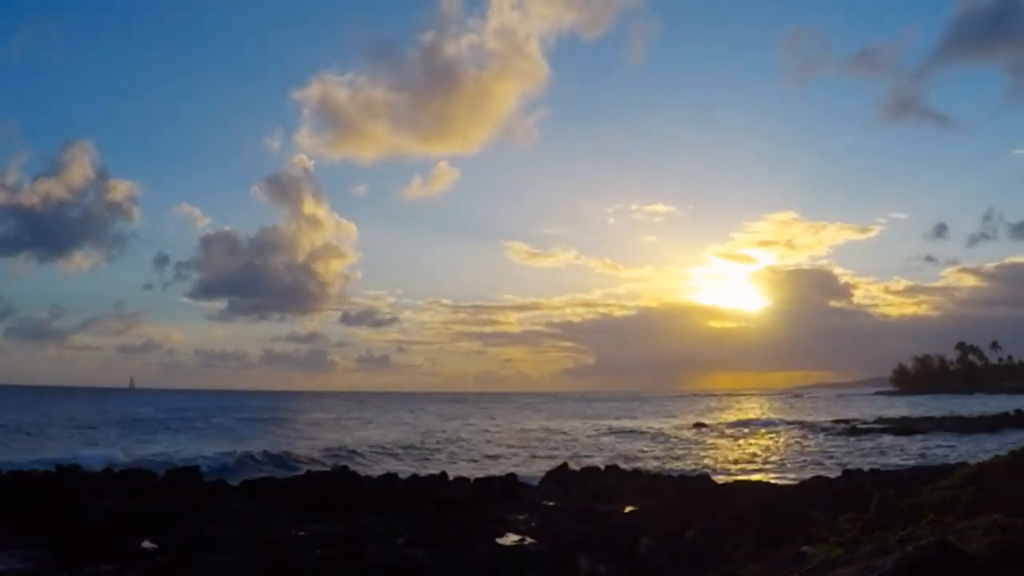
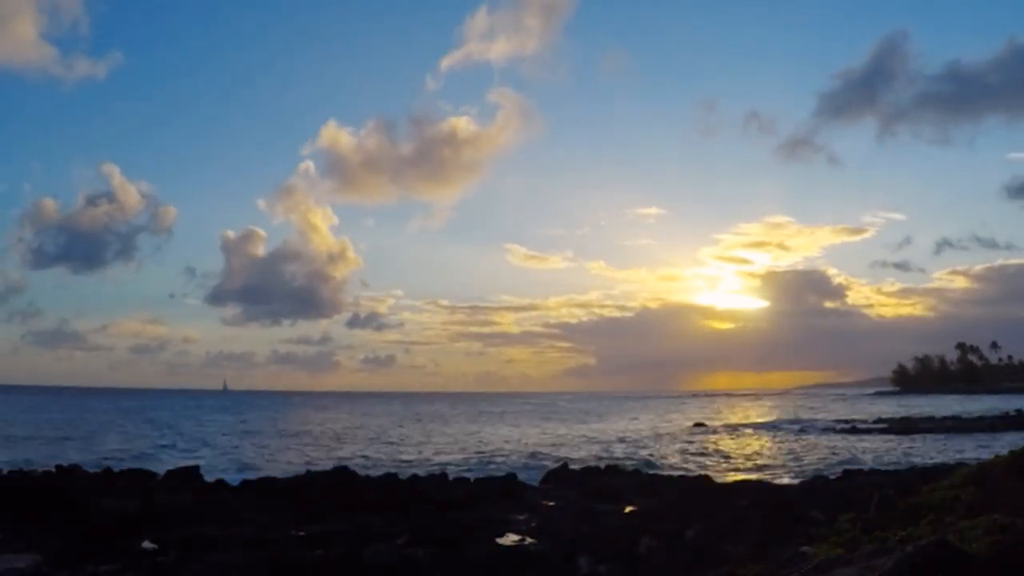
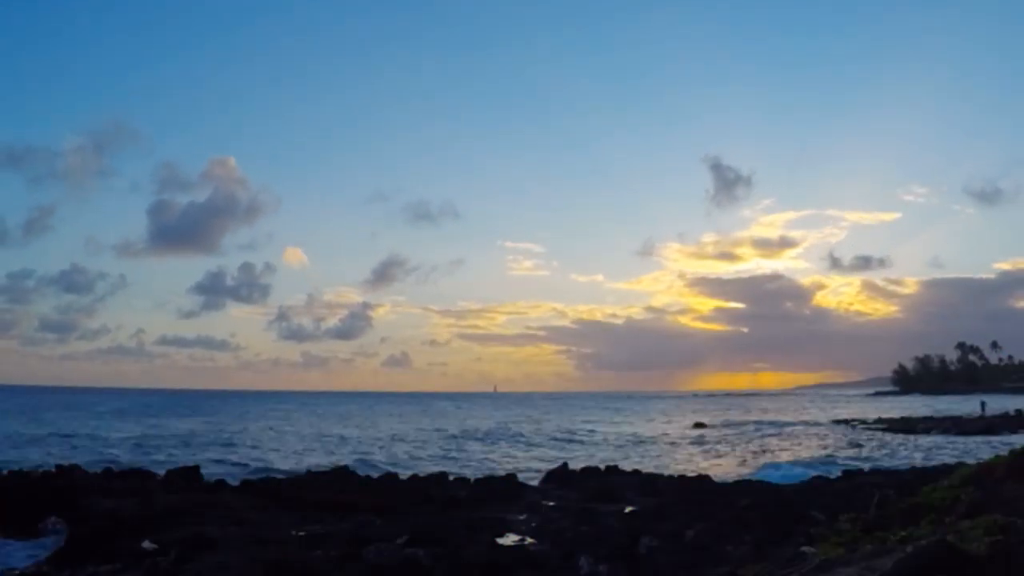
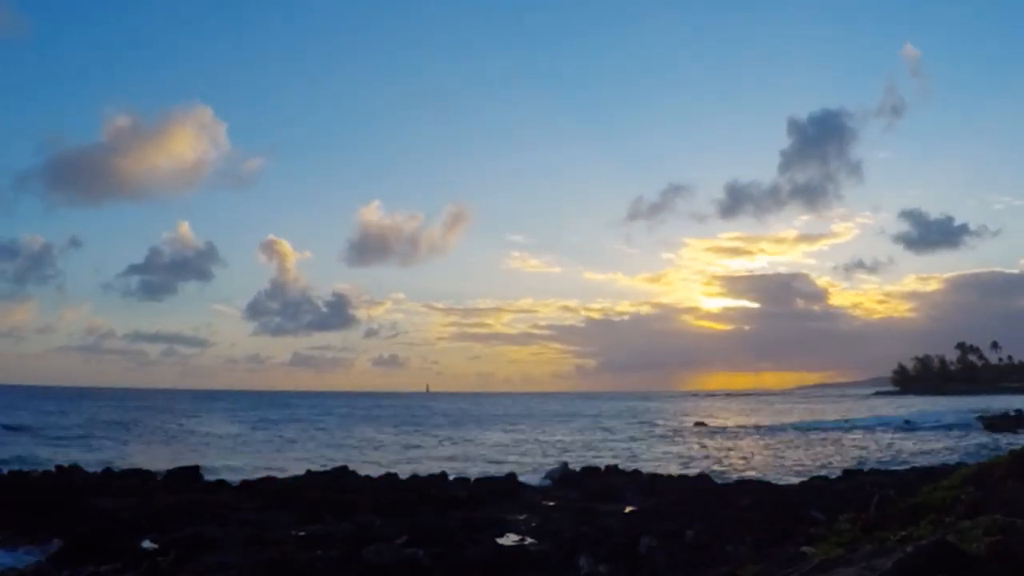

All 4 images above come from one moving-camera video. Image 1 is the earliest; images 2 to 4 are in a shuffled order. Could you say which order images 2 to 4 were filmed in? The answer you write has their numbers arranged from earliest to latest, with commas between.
2, 4, 3
